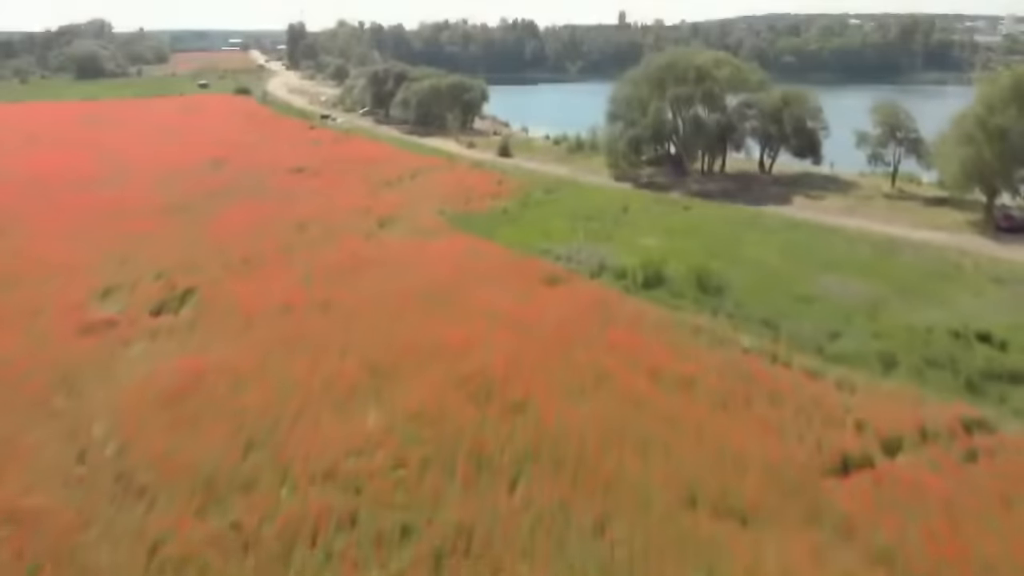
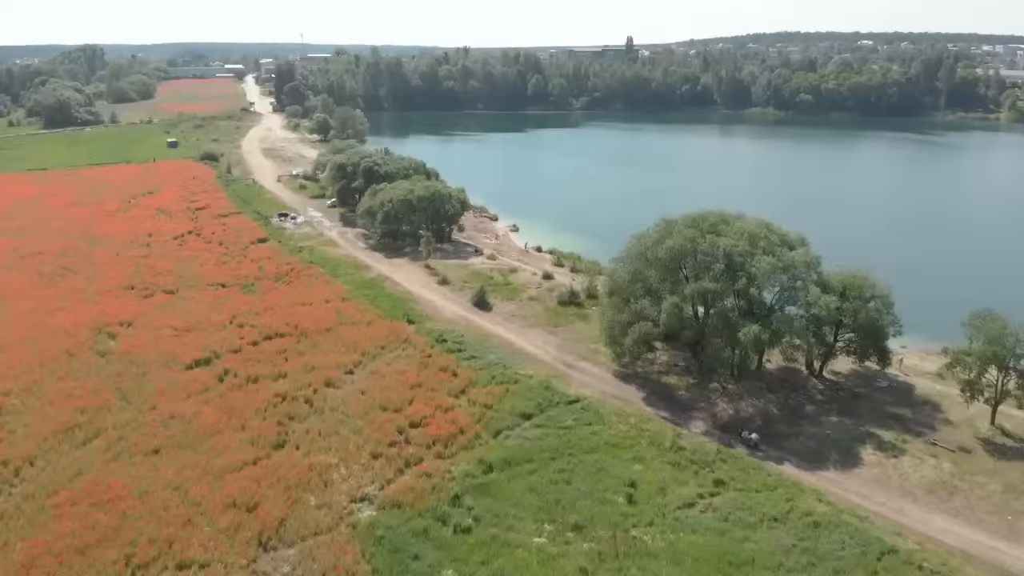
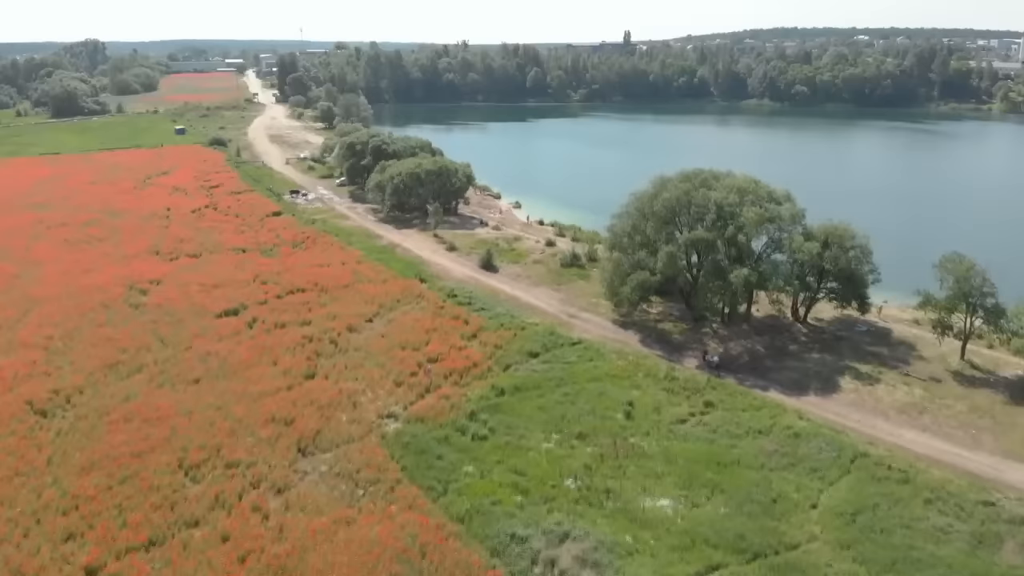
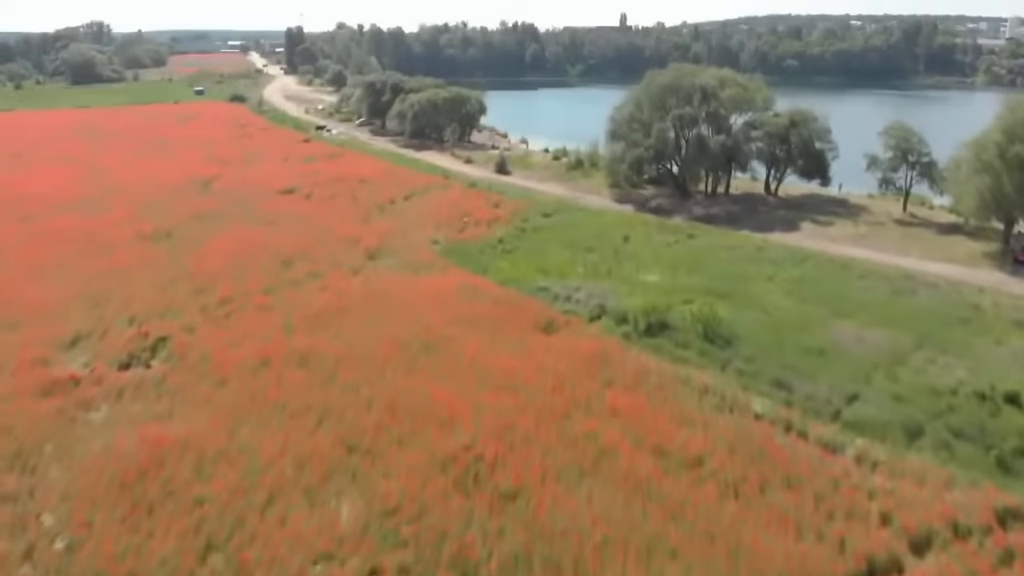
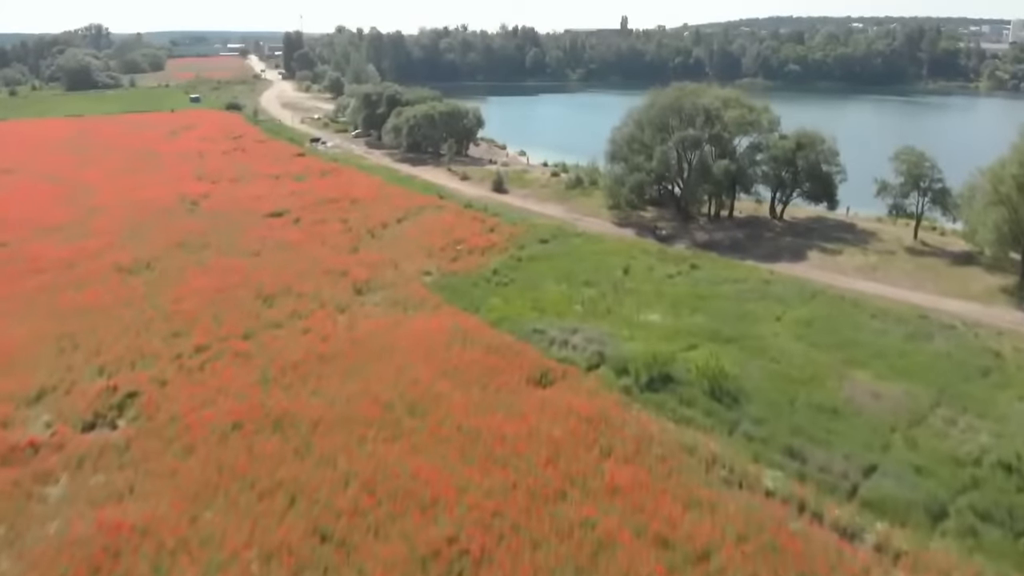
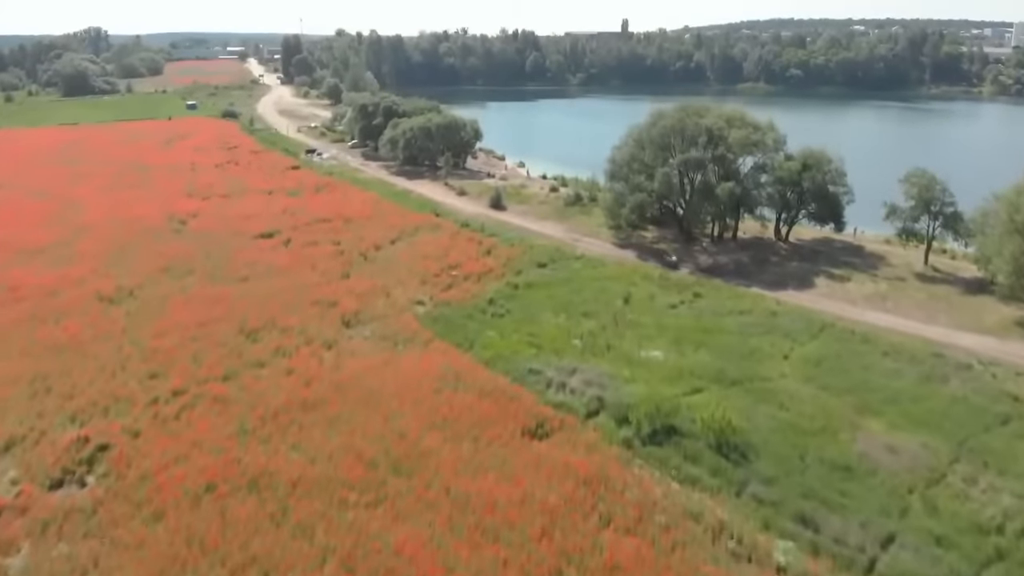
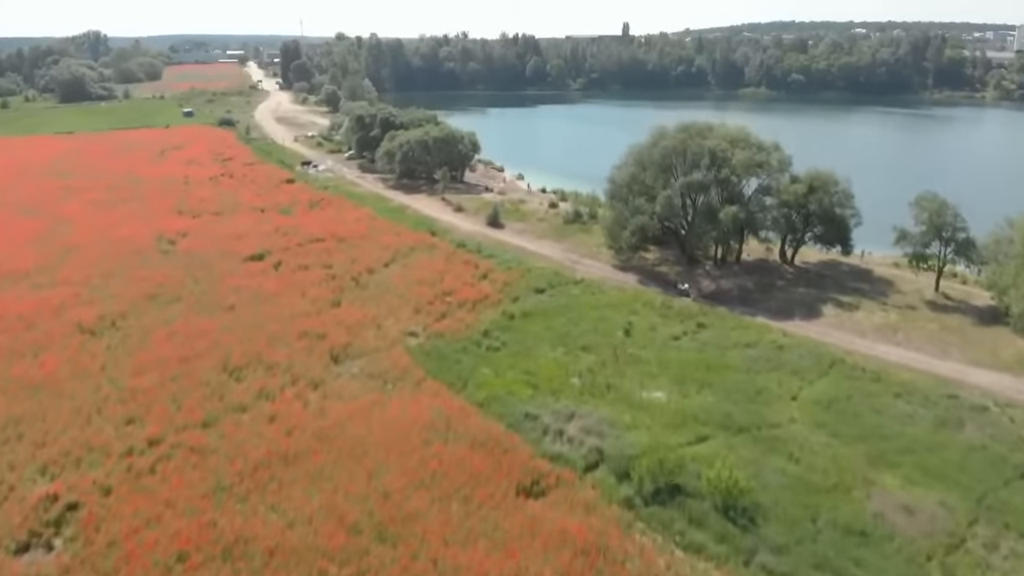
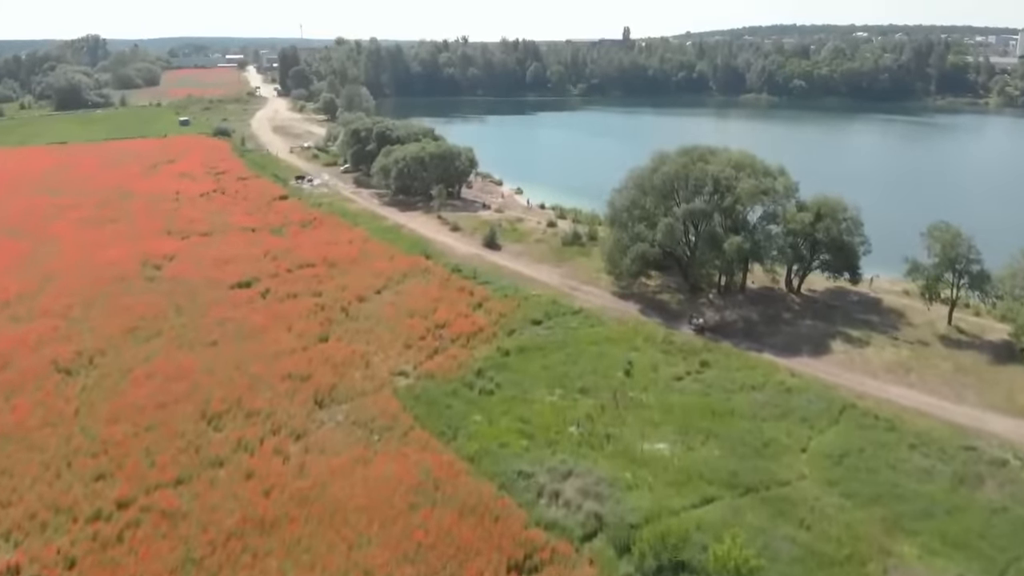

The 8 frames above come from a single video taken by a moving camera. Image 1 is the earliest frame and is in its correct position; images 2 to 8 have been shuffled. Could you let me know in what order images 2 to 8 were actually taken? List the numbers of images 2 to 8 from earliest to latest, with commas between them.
4, 5, 6, 7, 8, 3, 2
